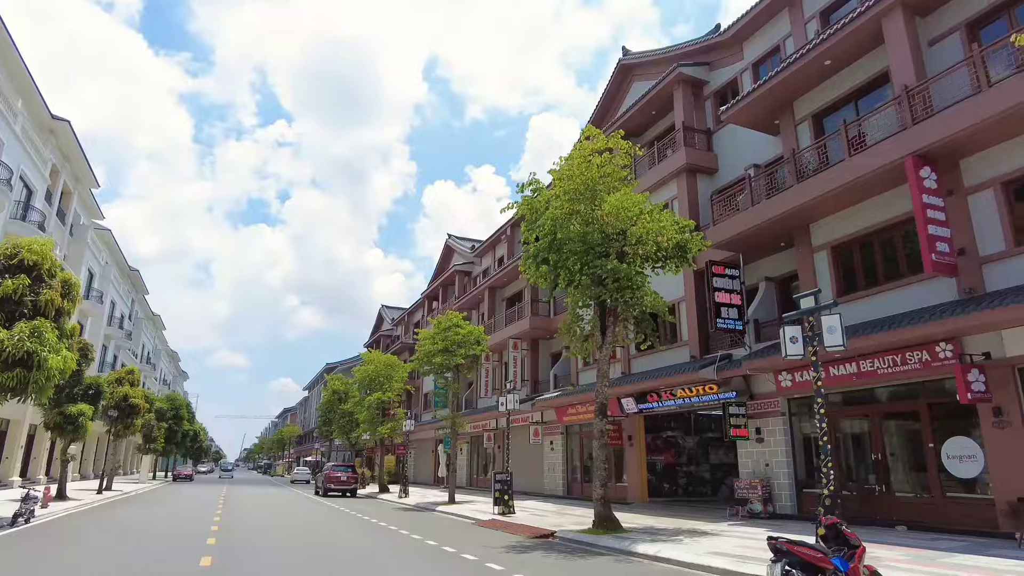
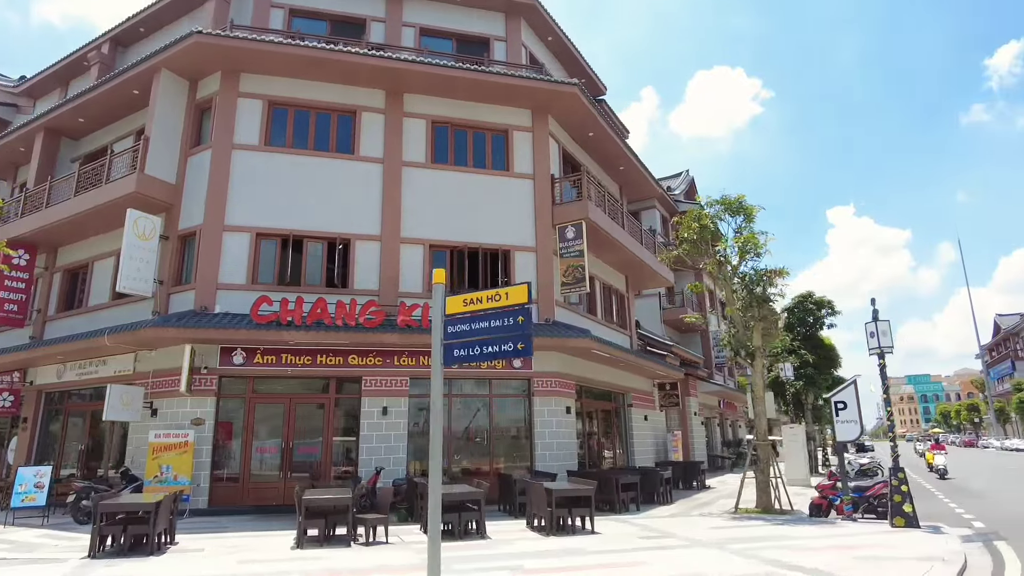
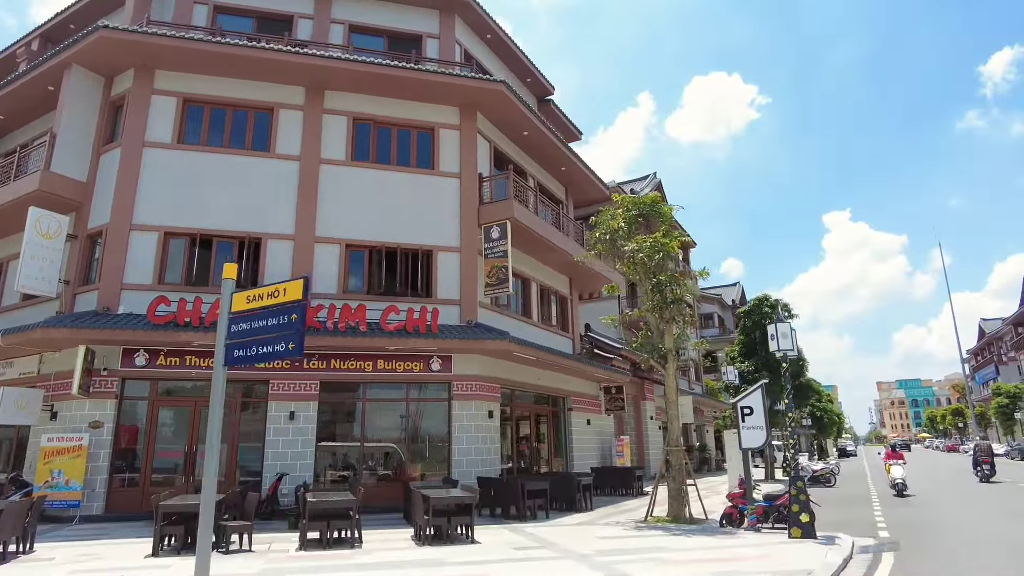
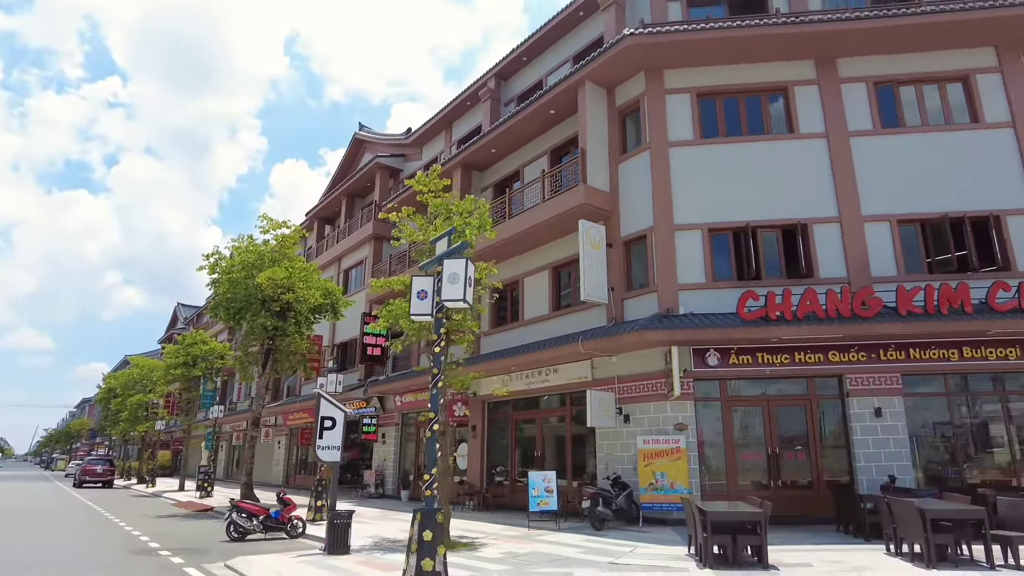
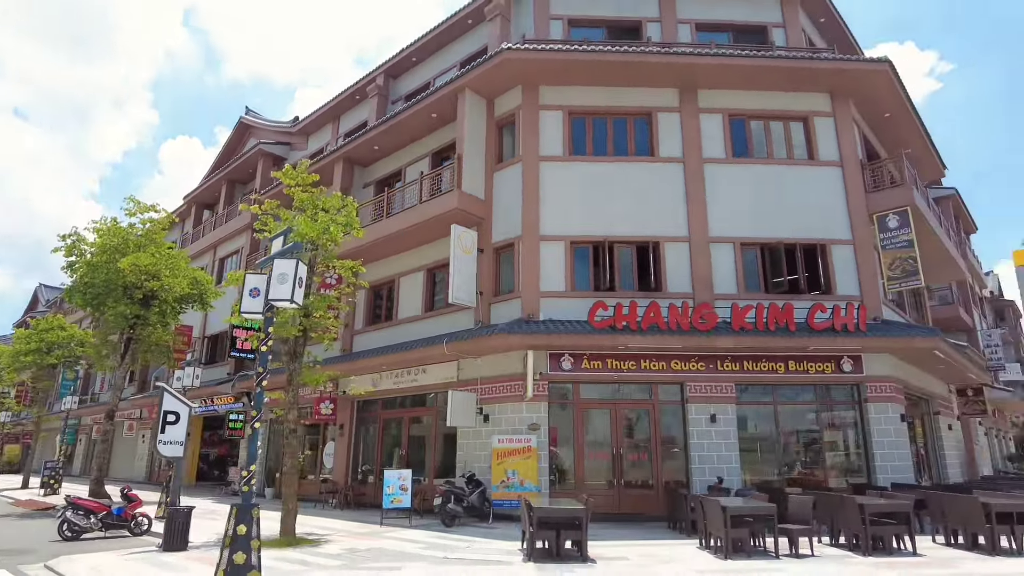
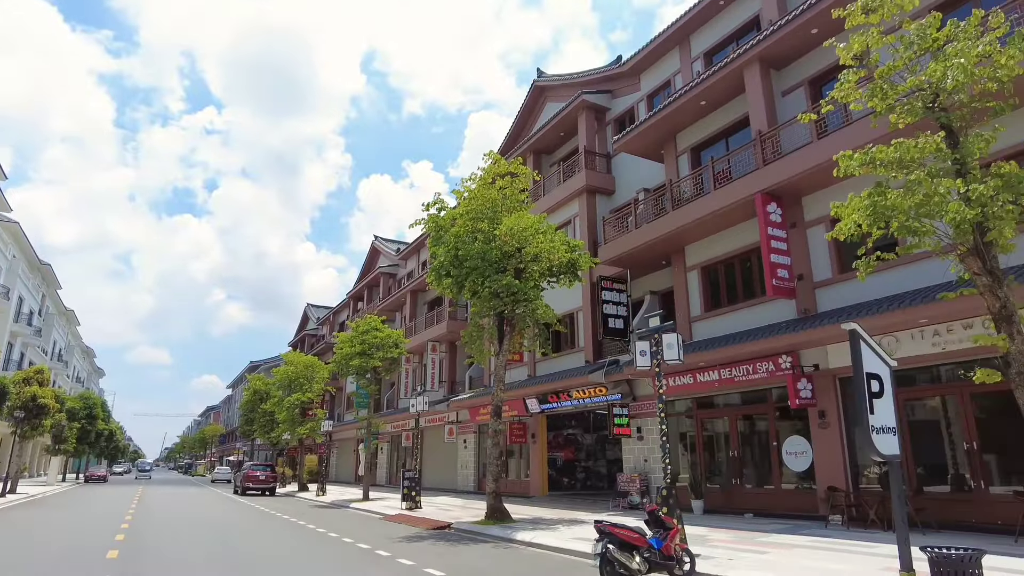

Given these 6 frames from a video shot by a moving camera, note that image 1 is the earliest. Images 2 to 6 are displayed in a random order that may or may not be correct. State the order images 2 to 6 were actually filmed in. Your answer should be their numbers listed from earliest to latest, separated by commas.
6, 4, 5, 2, 3
